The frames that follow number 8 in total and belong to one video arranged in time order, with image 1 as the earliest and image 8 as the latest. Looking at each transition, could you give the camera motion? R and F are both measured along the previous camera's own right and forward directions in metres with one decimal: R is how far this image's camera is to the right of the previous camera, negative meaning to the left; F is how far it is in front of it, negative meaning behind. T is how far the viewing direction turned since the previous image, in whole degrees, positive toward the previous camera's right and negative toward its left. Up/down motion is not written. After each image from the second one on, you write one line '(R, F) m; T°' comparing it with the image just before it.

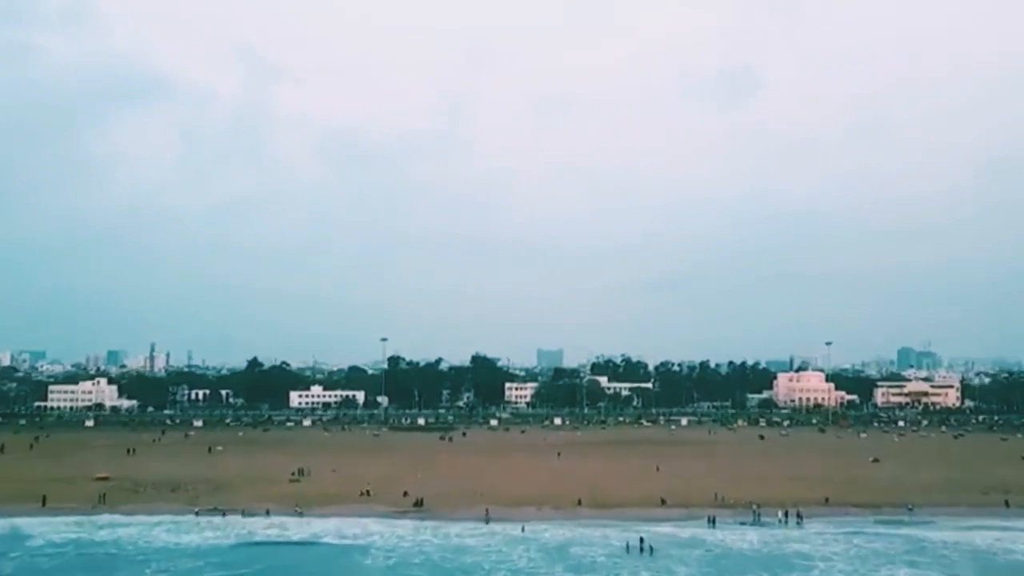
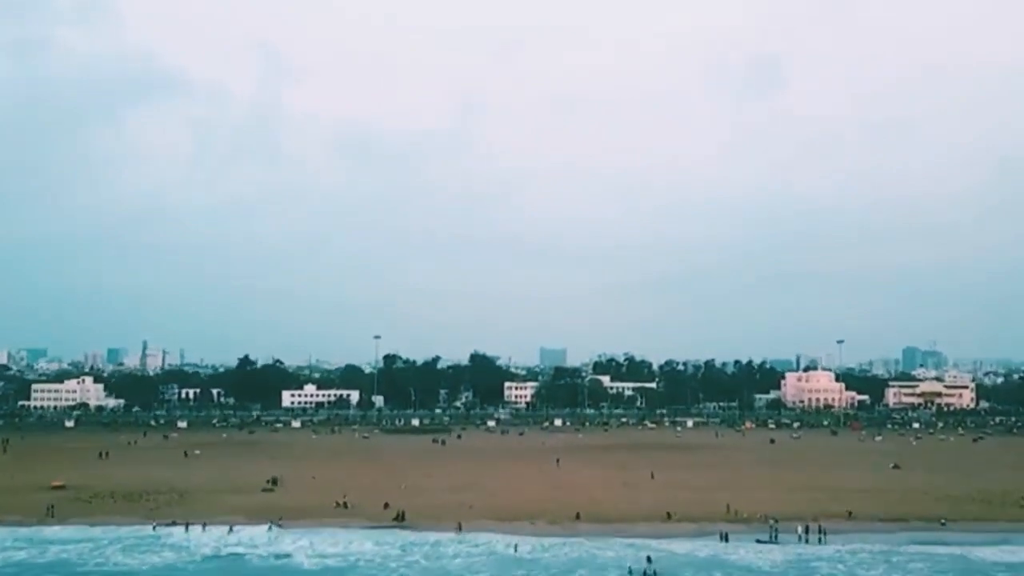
(+0.3, +3.3) m; 0°
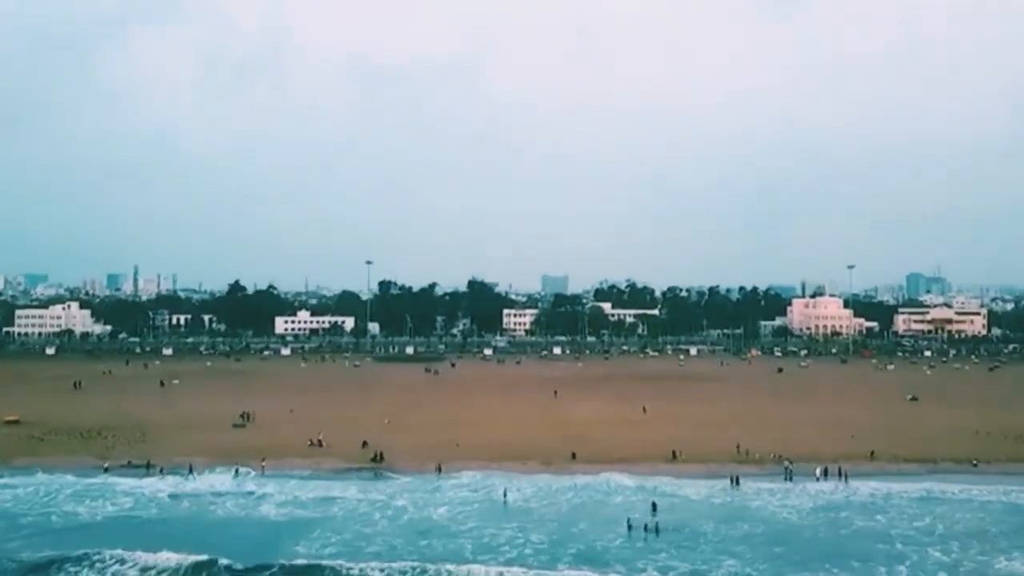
(+0.3, +3.3) m; 0°
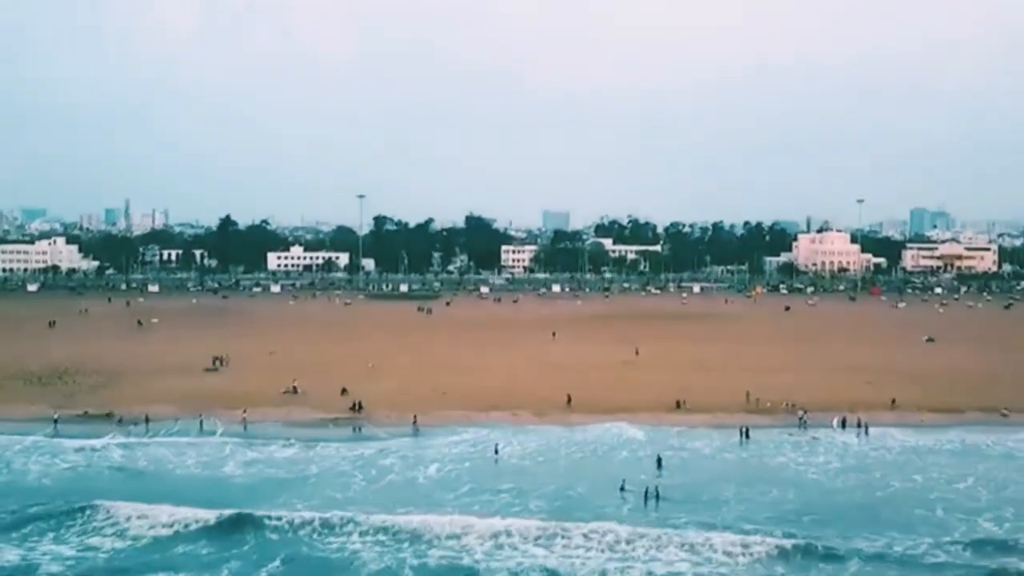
(+0.2, +2.6) m; 0°
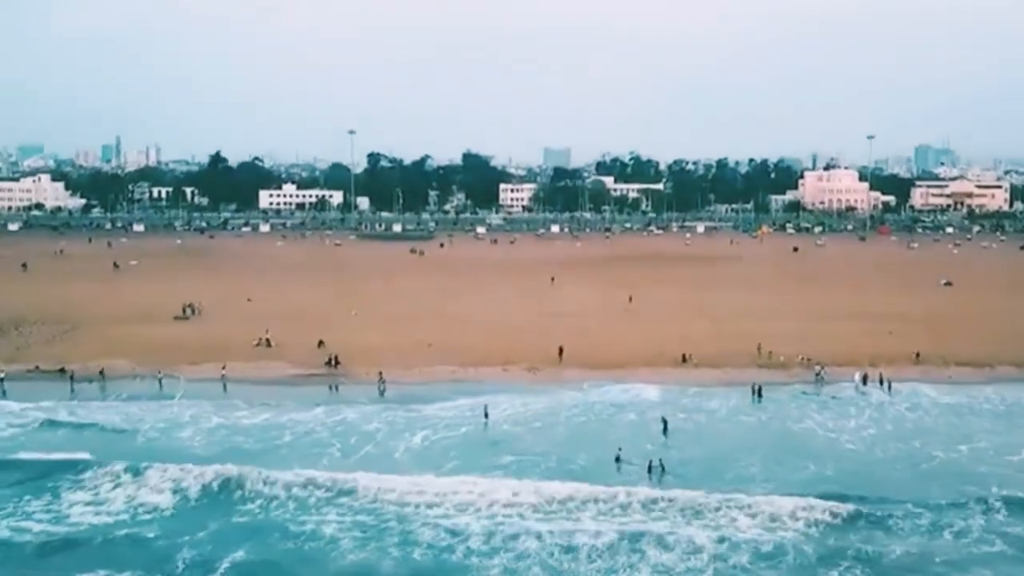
(+0.2, +2.4) m; 0°
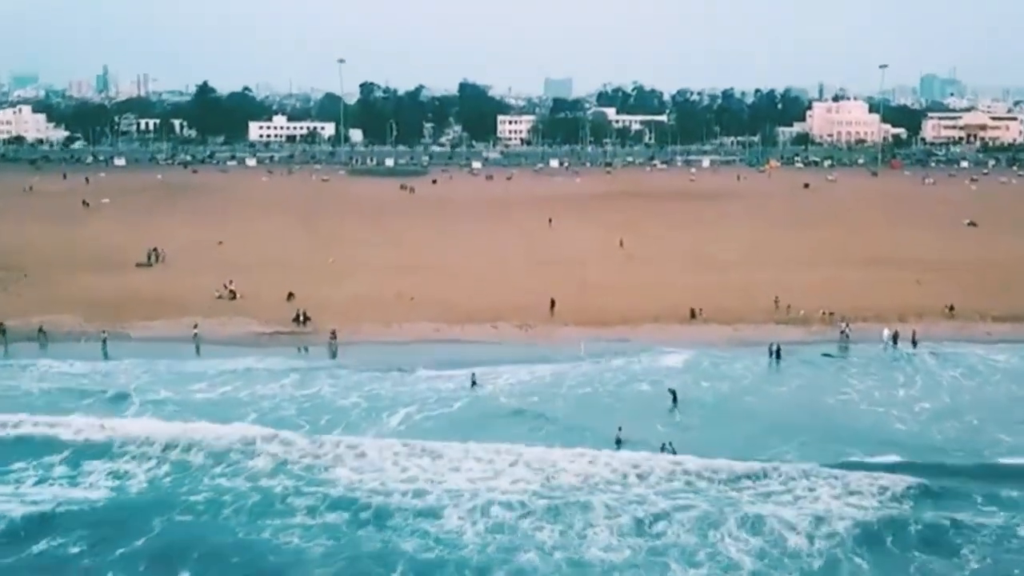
(+0.2, +2.7) m; 0°
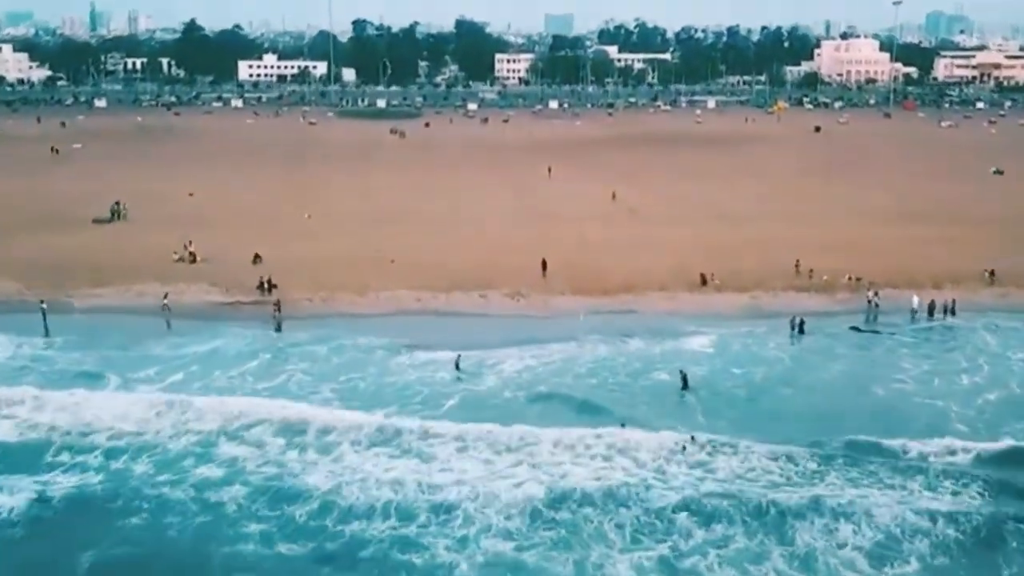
(+0.2, +2.4) m; 0°
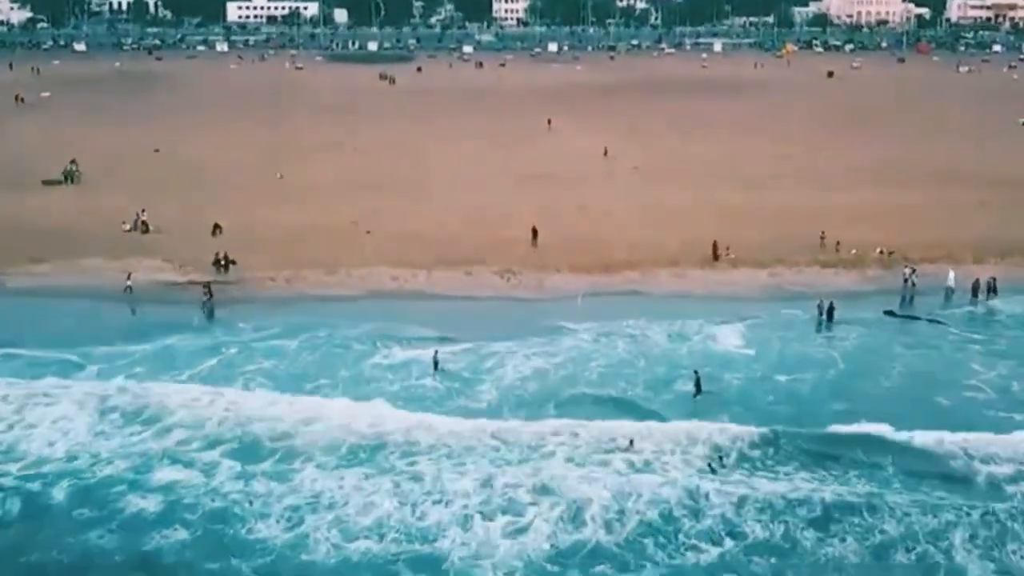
(+0.1, +2.3) m; 0°
